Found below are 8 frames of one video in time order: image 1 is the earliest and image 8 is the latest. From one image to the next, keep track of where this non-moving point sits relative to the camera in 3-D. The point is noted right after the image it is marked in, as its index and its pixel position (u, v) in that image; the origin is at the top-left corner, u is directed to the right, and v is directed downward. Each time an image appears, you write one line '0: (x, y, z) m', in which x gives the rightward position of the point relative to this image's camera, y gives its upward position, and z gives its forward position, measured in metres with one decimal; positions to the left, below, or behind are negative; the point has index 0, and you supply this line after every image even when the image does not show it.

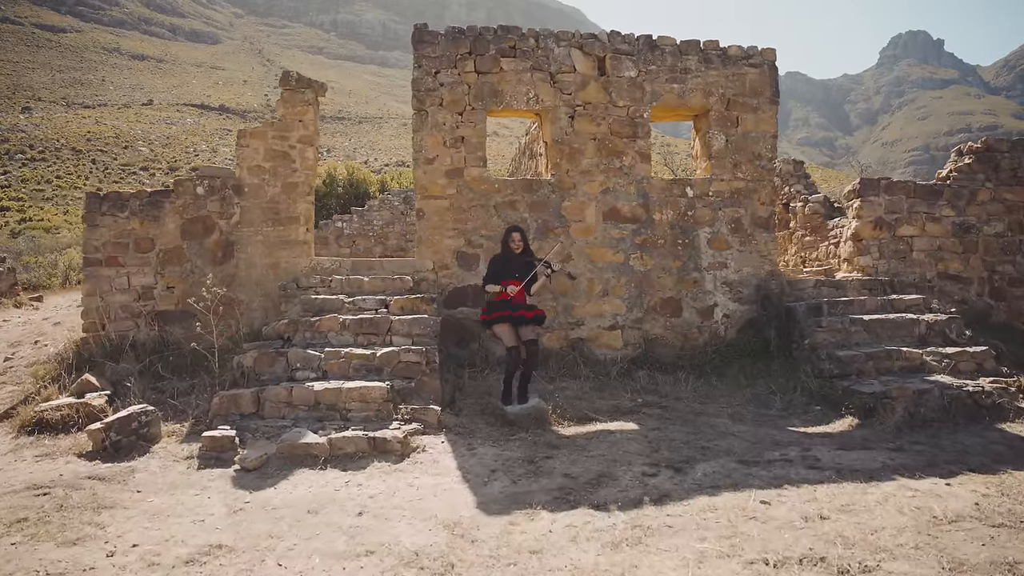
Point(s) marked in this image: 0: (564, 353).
0: (+0.5, -0.6, +6.8) m
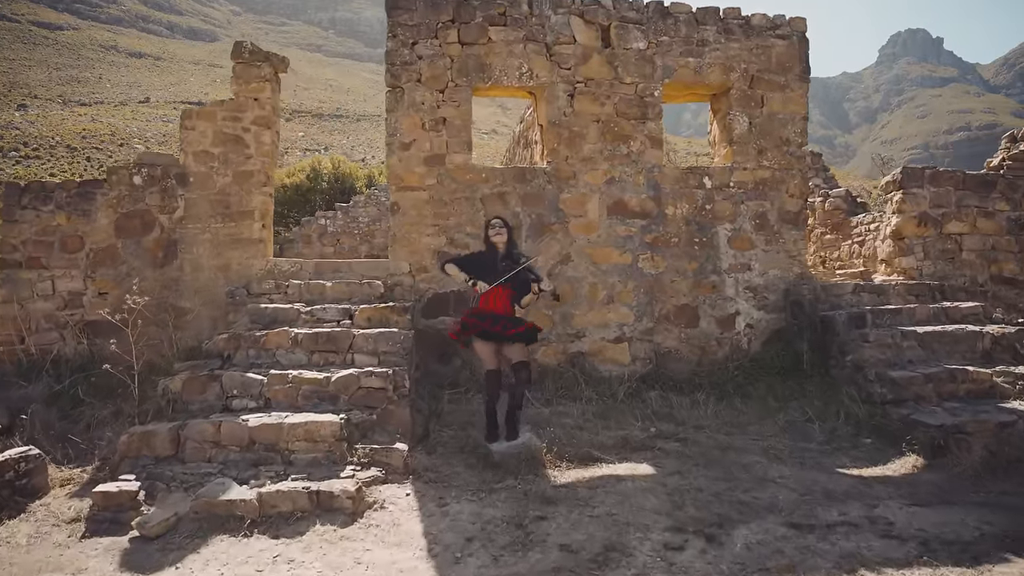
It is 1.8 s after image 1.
0: (+0.4, -0.7, +5.9) m
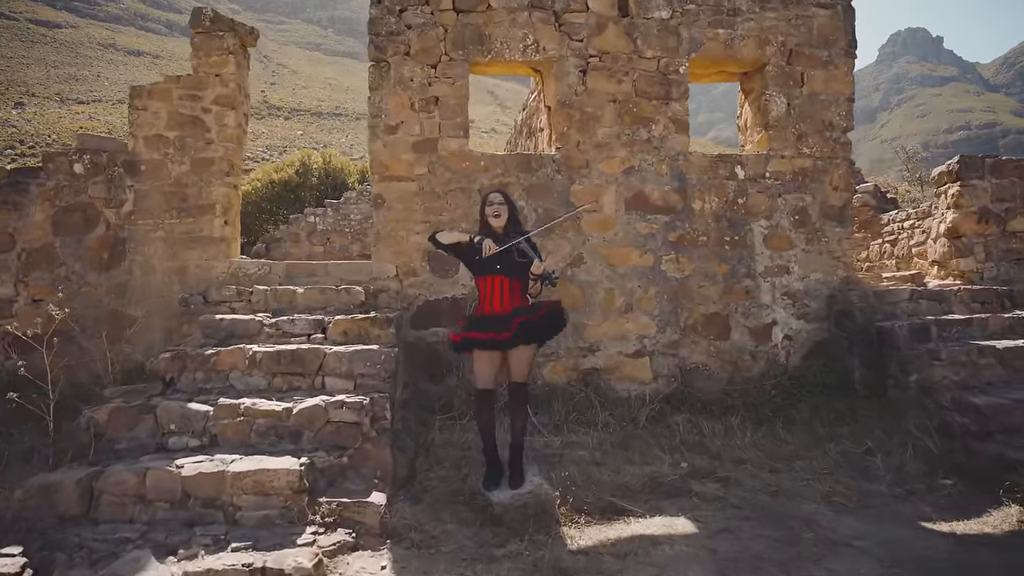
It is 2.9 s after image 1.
0: (+0.4, -0.7, +5.0) m
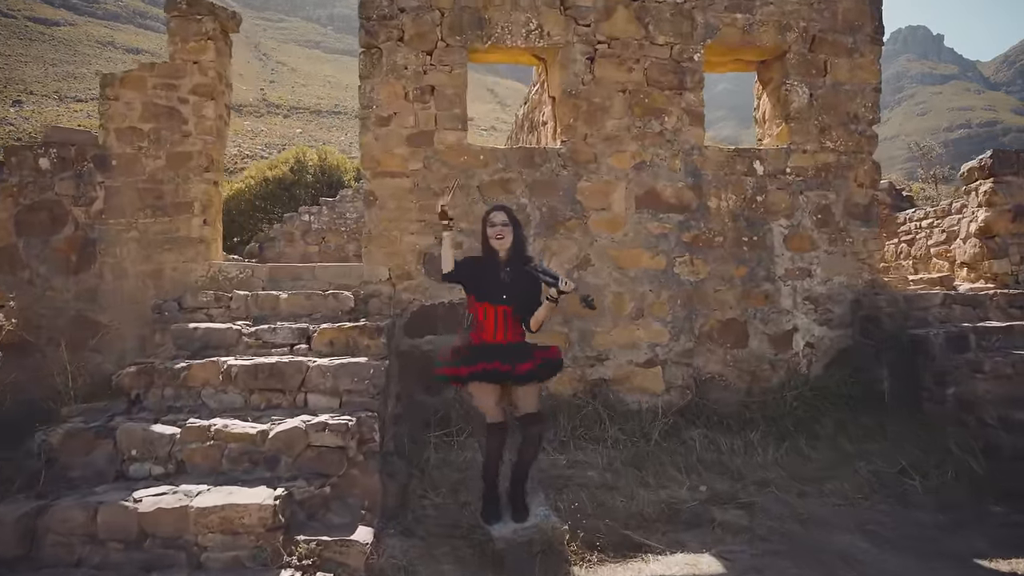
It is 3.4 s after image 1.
0: (+0.4, -0.8, +4.7) m
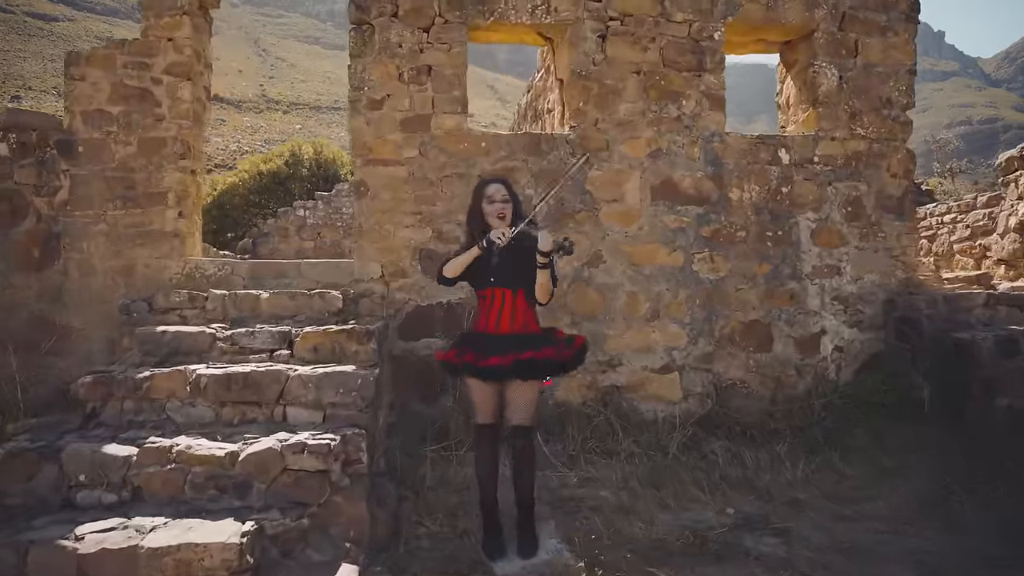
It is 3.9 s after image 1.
0: (+0.5, -0.7, +4.3) m
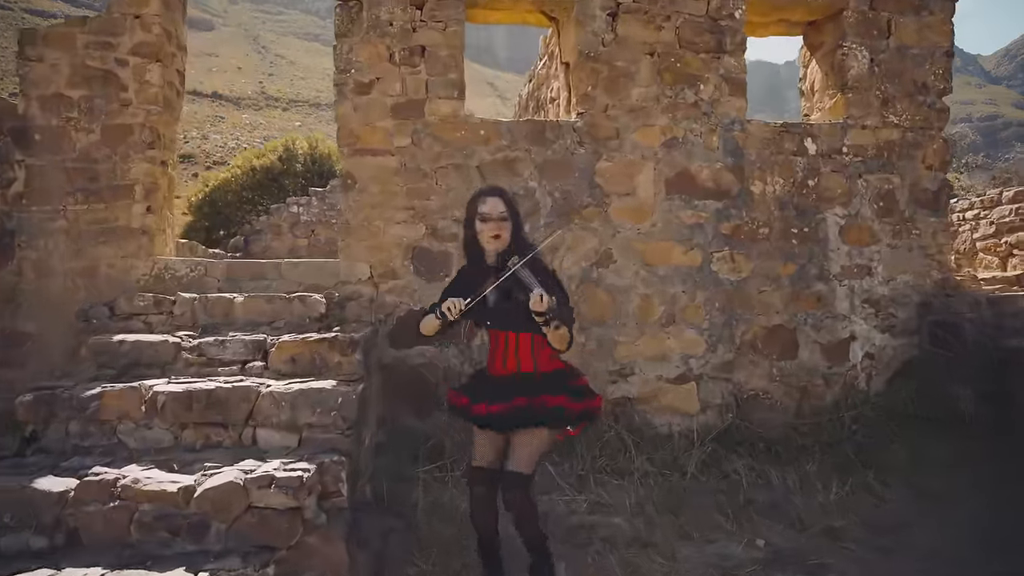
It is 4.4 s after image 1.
0: (+0.5, -0.8, +3.9) m
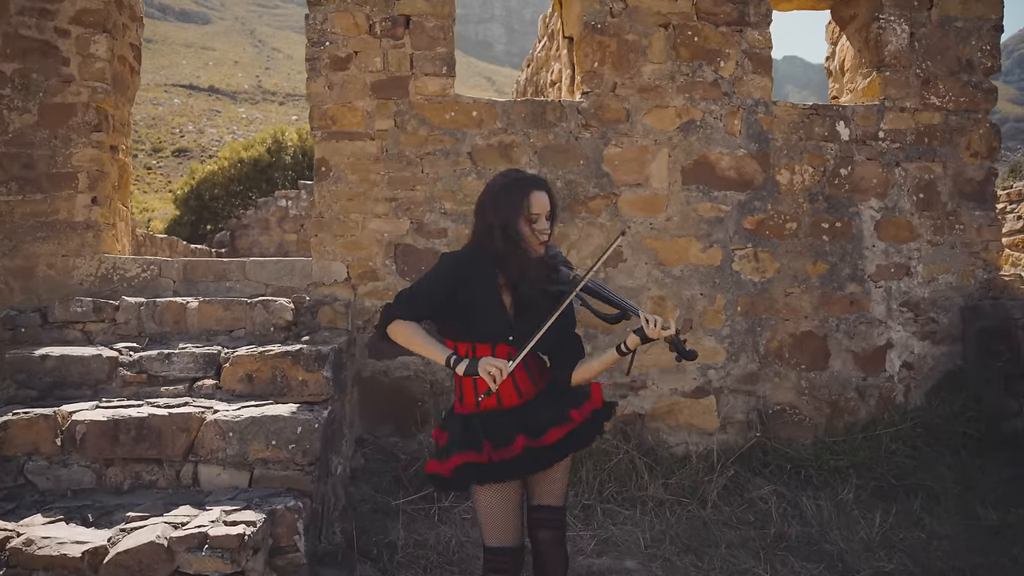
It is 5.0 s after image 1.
0: (+0.5, -0.8, +3.4) m
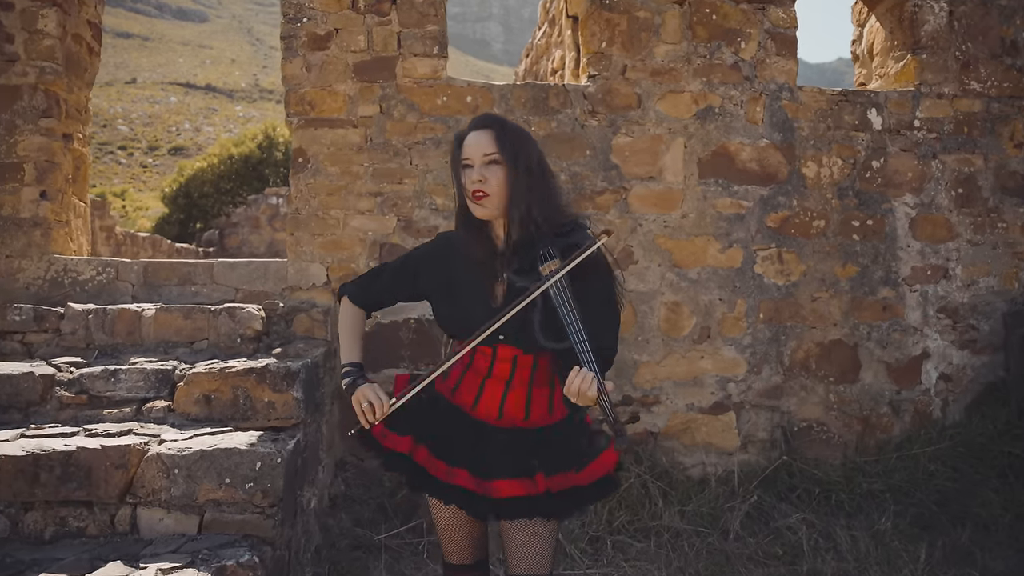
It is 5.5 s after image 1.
0: (+0.5, -0.8, +3.1) m
